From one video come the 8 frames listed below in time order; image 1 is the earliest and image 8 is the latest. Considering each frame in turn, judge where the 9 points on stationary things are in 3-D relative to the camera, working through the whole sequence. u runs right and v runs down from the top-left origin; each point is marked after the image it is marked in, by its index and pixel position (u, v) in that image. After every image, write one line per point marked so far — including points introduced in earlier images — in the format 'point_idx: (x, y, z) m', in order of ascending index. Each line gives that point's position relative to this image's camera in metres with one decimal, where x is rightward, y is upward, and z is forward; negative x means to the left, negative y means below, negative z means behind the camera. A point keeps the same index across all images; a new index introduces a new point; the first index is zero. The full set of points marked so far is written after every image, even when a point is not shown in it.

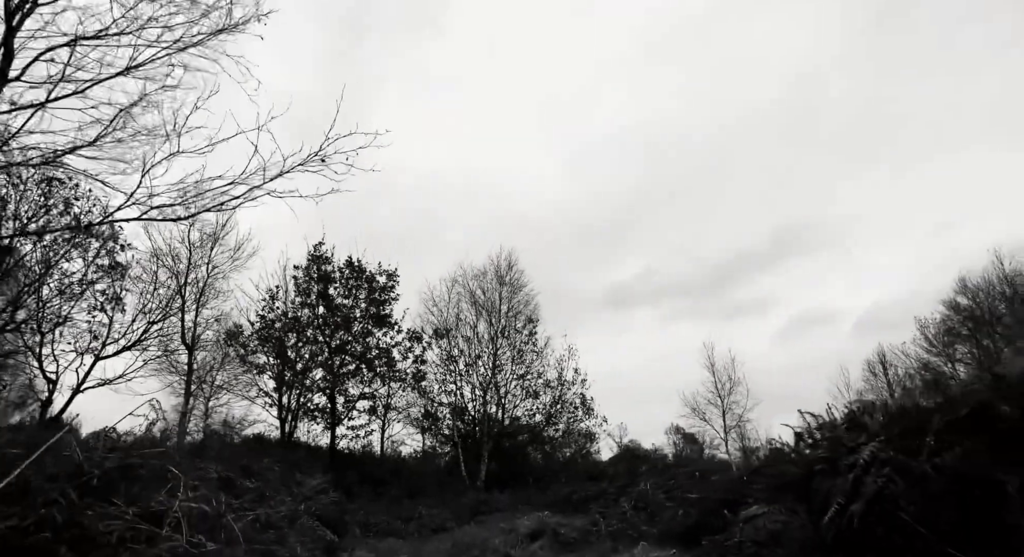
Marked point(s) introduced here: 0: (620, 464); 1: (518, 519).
0: (+1.9, -3.7, +11.6) m
1: (-0.1, -4.3, +10.1) m
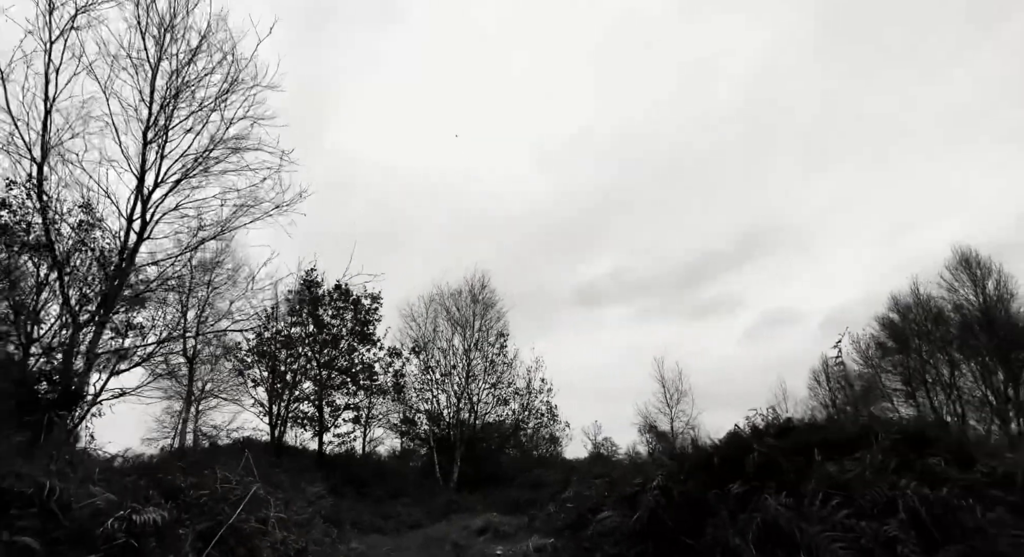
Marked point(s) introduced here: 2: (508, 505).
0: (+1.0, -4.8, +14.1) m
1: (-0.9, -5.3, +12.6) m
2: (-0.3, -5.2, +13.1) m
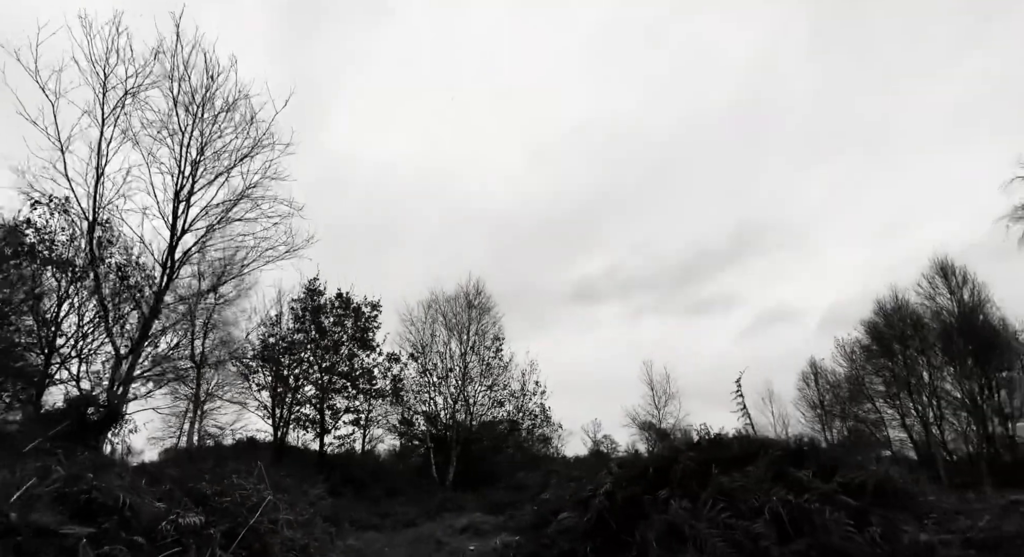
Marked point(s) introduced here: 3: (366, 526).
0: (+0.7, -5.2, +15.2) m
1: (-1.3, -5.7, +13.7) m
2: (-0.6, -5.6, +14.2) m
3: (-3.7, -6.3, +14.7) m
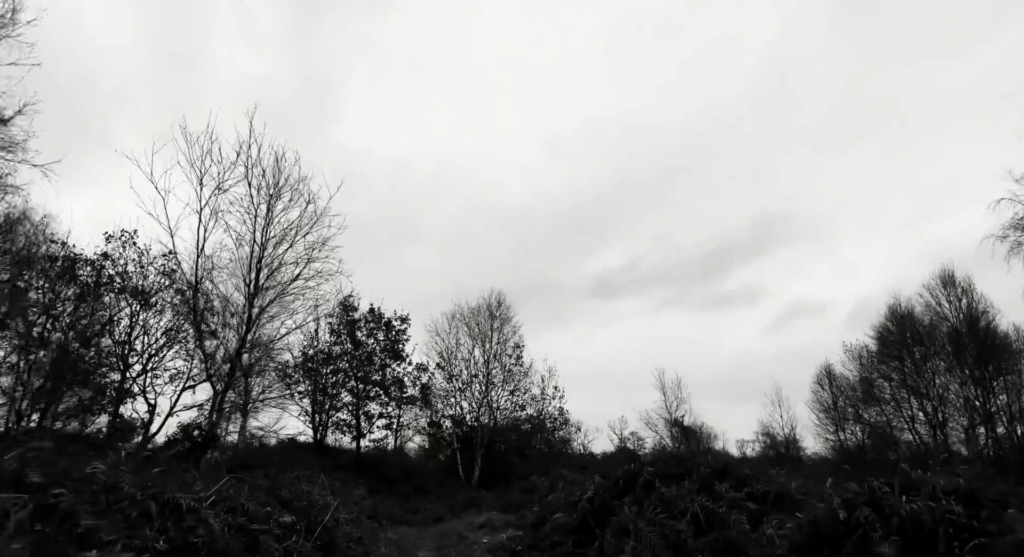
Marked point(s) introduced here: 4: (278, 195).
0: (+1.1, -5.9, +17.1) m
1: (-0.9, -6.5, +15.7) m
2: (-0.2, -6.3, +16.1) m
3: (-3.3, -7.1, +16.8) m
4: (-4.4, +1.6, +10.9) m
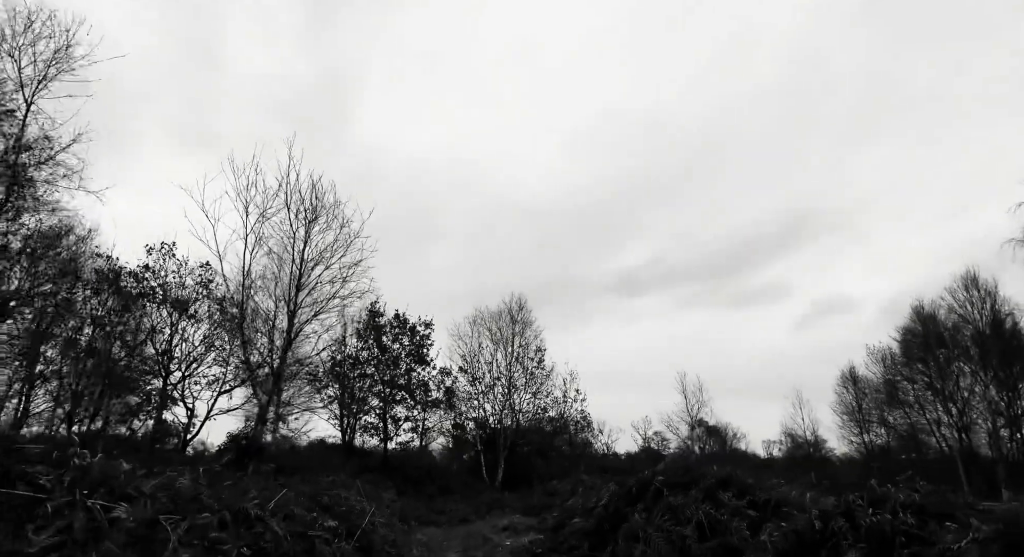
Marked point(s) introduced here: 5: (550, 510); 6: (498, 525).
0: (+1.8, -6.2, +17.7) m
1: (-0.3, -6.8, +16.4) m
2: (+0.5, -6.7, +16.8) m
3: (-2.6, -7.4, +17.6) m
4: (-4.0, +1.2, +11.7) m
5: (+1.1, -6.1, +15.3) m
6: (-0.3, -6.5, +15.2) m
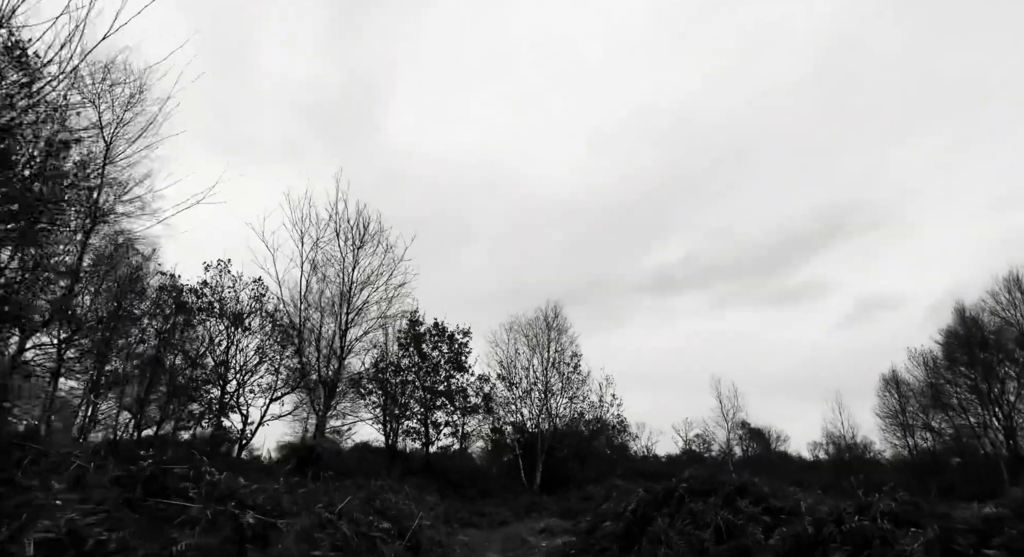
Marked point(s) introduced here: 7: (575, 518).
0: (+3.0, -6.6, +18.4) m
1: (+0.8, -7.2, +17.2) m
2: (+1.6, -7.1, +17.6) m
3: (-1.4, -7.9, +18.5) m
4: (-3.3, +0.7, +12.8) m
5: (+2.1, -6.5, +16.0) m
6: (+0.7, -6.9, +16.0) m
7: (+1.8, -6.7, +16.2) m
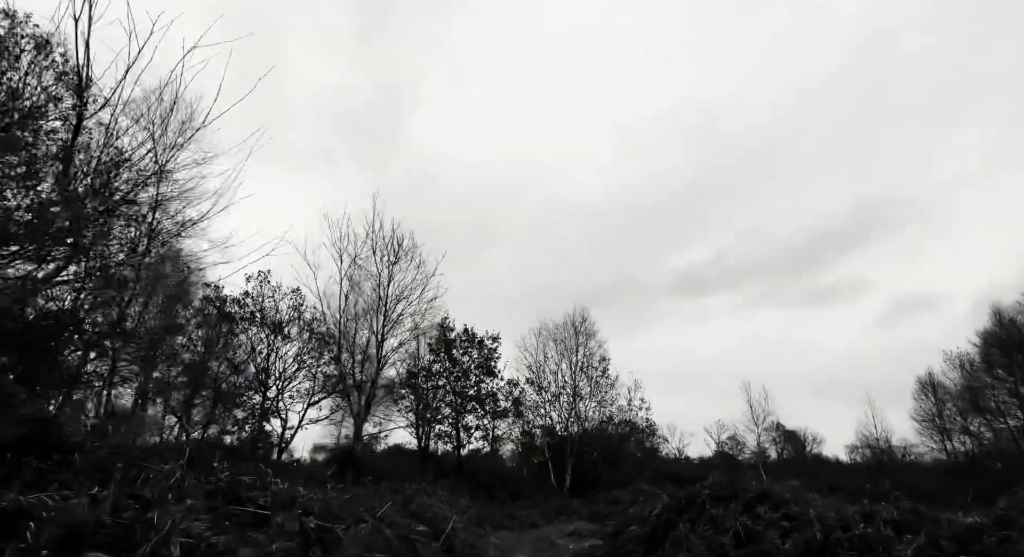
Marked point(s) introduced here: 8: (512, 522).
0: (+3.9, -6.8, +18.7) m
1: (+1.8, -7.5, +17.6) m
2: (+2.5, -7.3, +18.0) m
3: (-0.4, -8.2, +19.1) m
4: (-2.7, +0.4, +13.4) m
5: (+2.9, -6.8, +16.4) m
6: (+1.5, -7.1, +16.4) m
7: (+2.6, -7.0, +16.6) m
8: (0.0, -8.4, +19.7) m
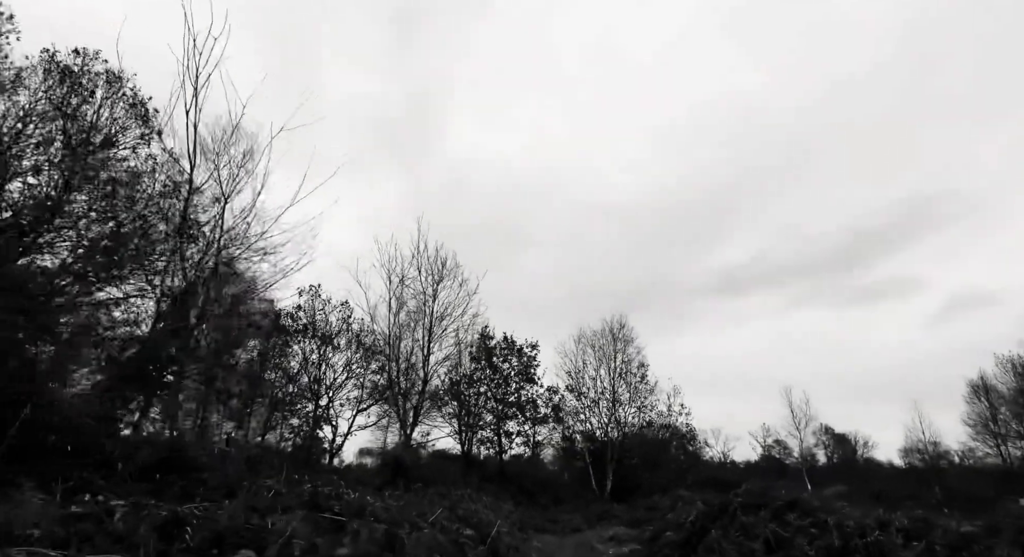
0: (+5.3, -7.2, +19.1) m
1: (+3.1, -7.8, +18.1) m
2: (+3.8, -7.7, +18.4) m
3: (+1.0, -8.6, +19.7) m
4: (-1.8, 0.0, +14.3) m
5: (+4.2, -7.1, +16.8) m
6: (+2.8, -7.5, +16.9) m
7: (+3.9, -7.3, +17.1) m
8: (+1.4, -8.8, +20.4) m
